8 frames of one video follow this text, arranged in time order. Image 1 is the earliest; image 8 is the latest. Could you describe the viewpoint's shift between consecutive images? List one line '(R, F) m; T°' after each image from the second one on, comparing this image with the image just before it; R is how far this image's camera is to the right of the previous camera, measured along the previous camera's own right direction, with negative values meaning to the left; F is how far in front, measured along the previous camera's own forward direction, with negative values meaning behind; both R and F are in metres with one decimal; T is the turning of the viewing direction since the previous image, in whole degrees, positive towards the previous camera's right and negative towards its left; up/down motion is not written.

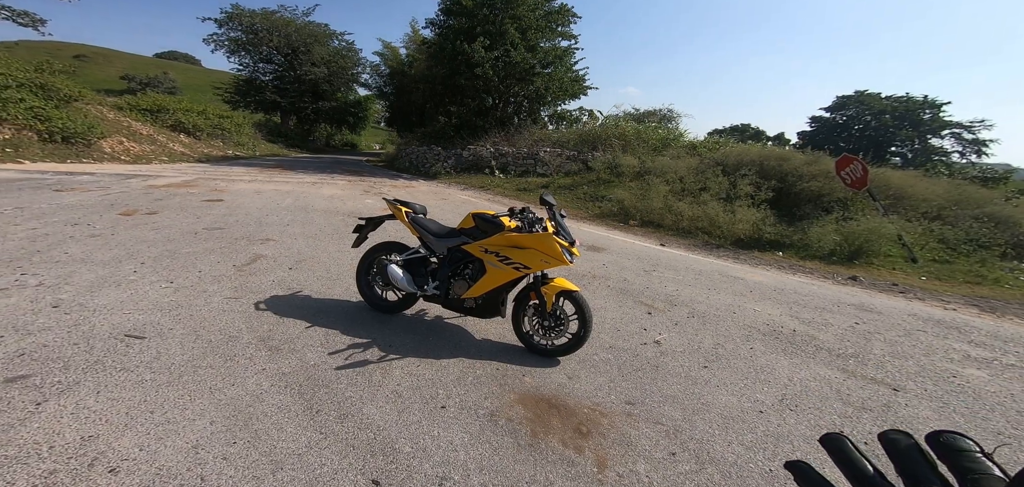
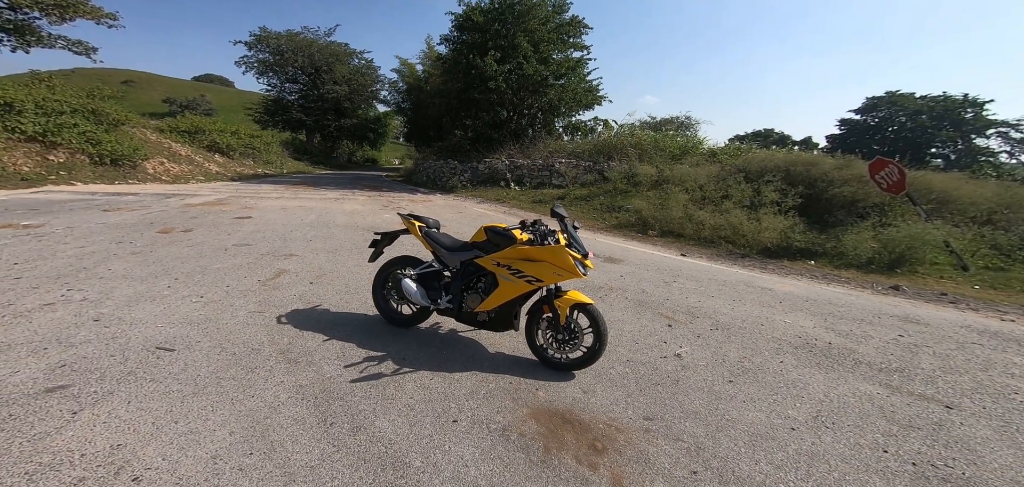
(+0.1, 0.0) m; -4°
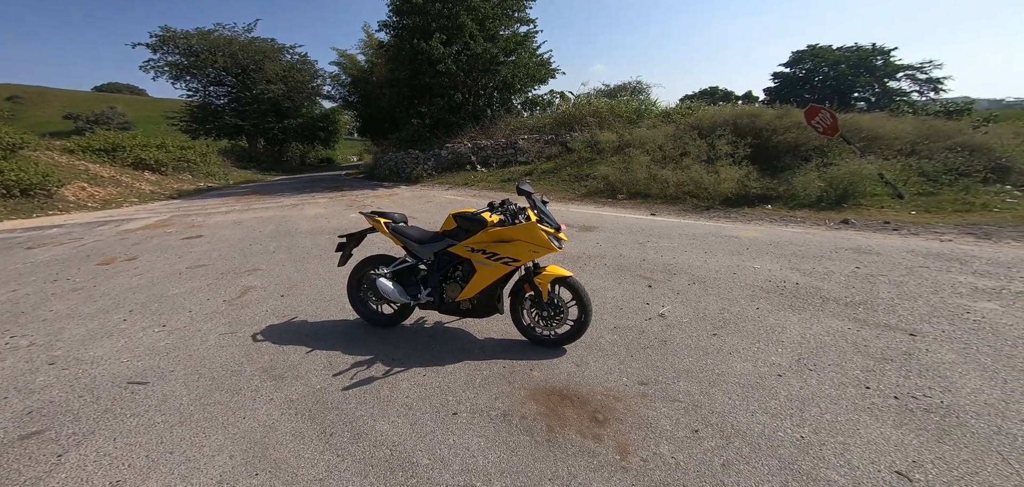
(-0.1, 0.0) m; +4°
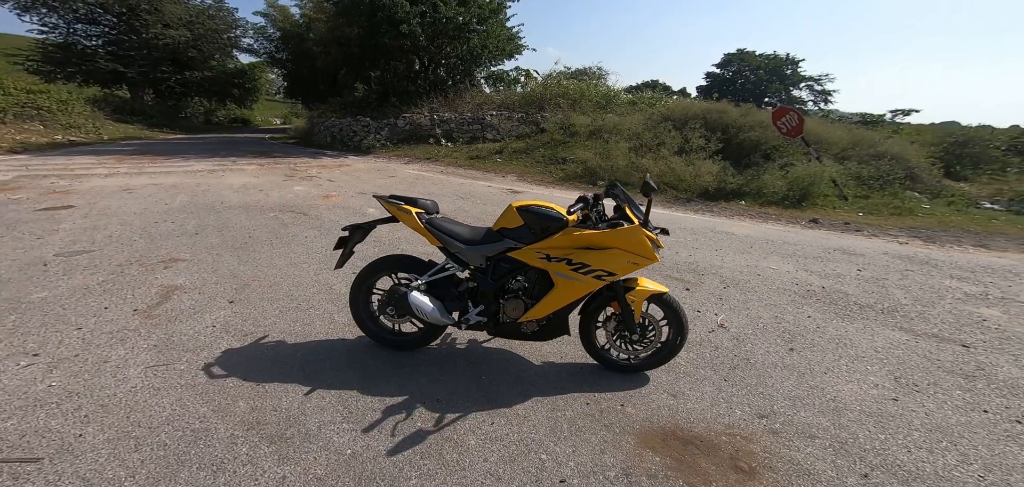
(-1.1, +1.0) m; +12°
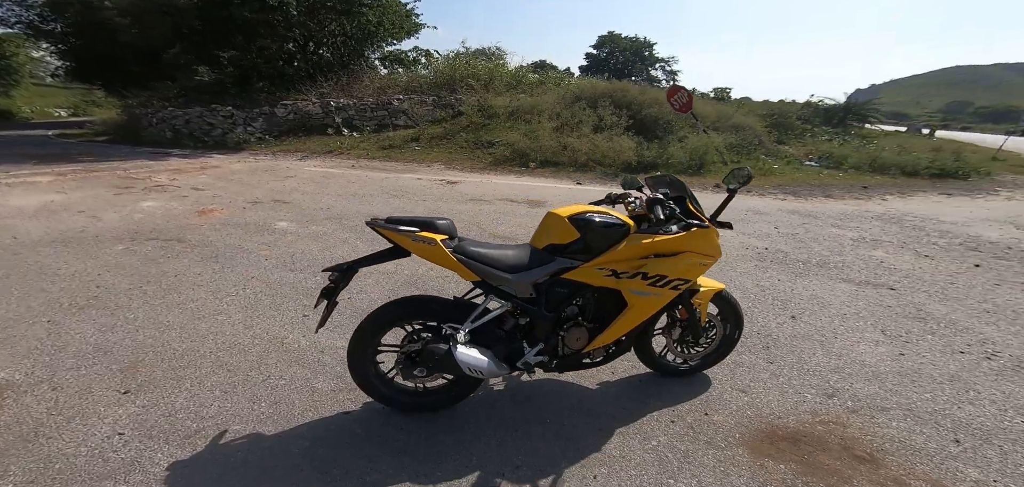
(-0.9, +0.7) m; +16°
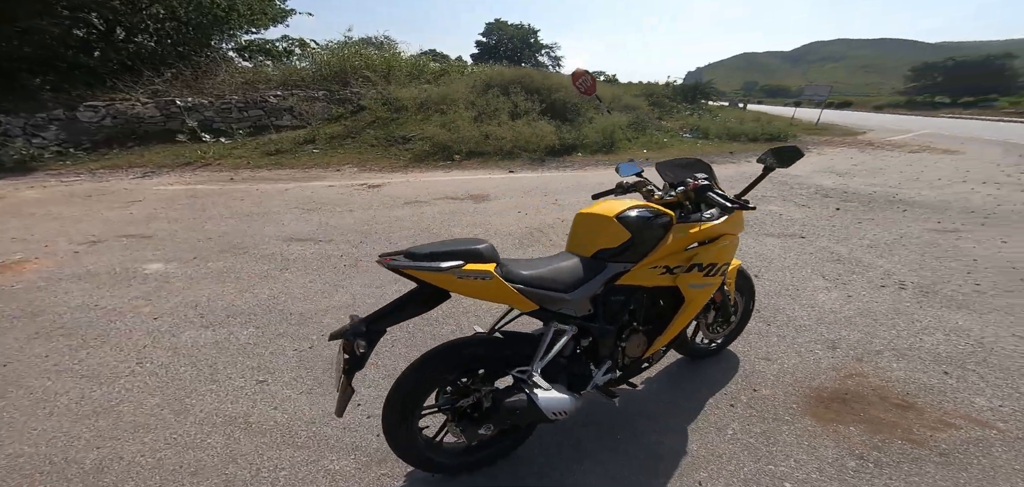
(-0.7, +0.4) m; +15°
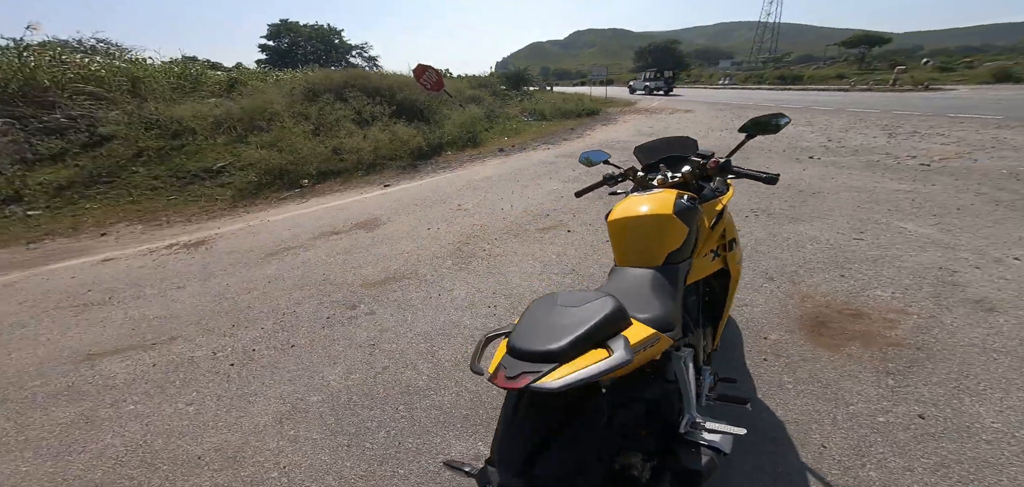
(-0.9, +0.6) m; +24°
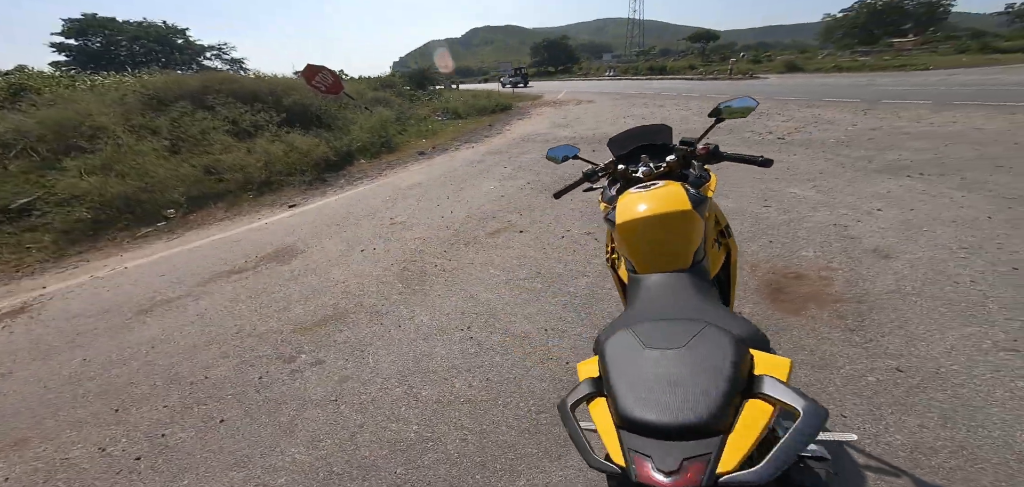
(-0.4, +0.3) m; +13°
